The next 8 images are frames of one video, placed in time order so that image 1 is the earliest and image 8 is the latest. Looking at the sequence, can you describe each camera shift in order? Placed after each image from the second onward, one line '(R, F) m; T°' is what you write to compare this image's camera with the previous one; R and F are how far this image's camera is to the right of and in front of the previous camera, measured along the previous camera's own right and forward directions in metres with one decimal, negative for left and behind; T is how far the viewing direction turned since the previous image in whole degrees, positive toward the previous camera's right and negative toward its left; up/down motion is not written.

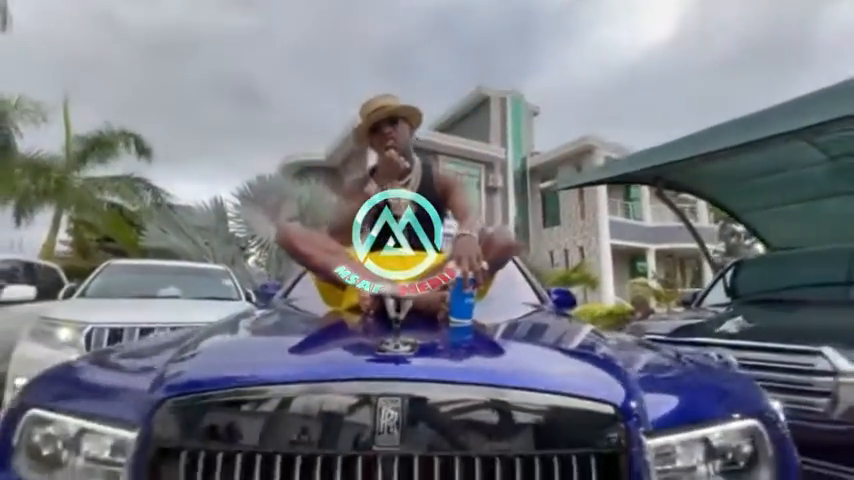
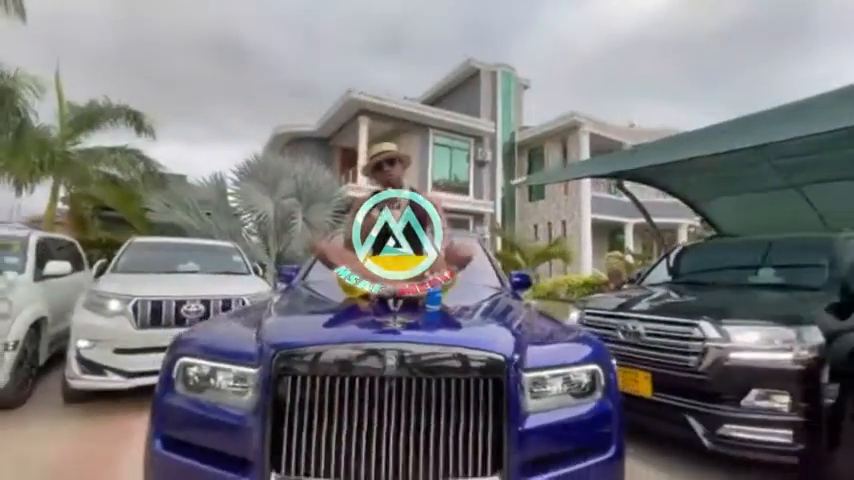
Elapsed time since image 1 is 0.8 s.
(0.0, -0.7) m; +1°
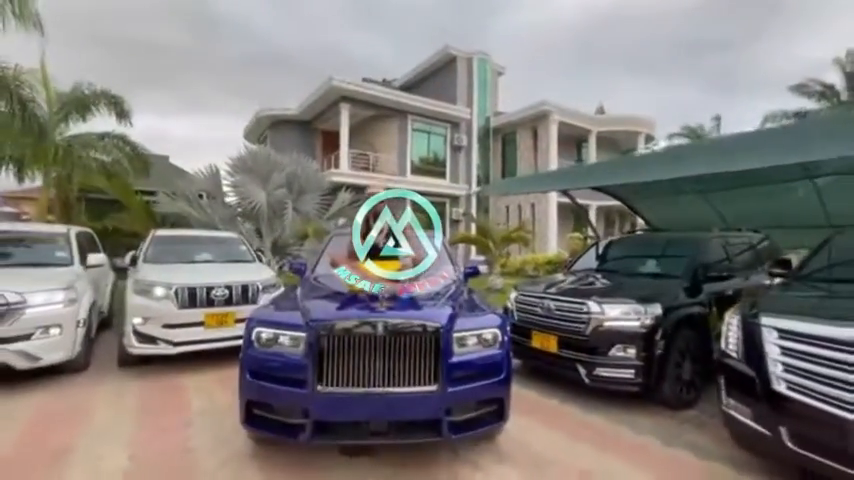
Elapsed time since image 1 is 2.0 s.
(+0.1, -1.2) m; +3°
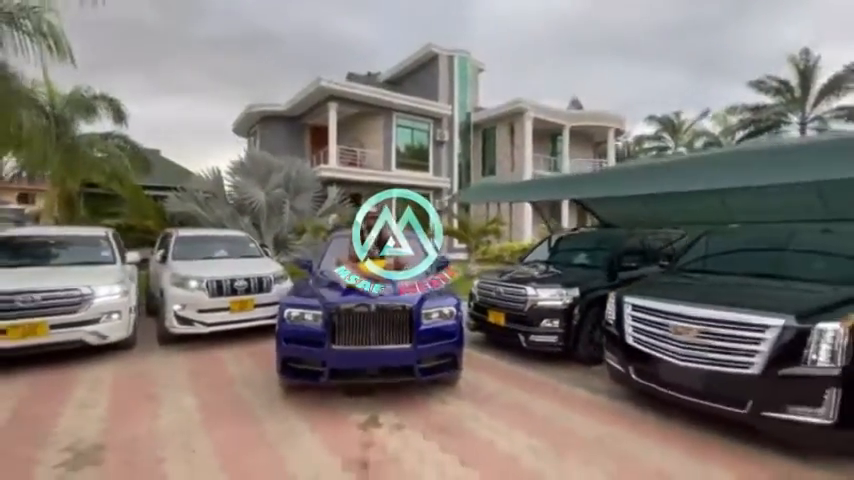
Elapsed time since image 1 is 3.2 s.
(+0.1, -1.3) m; +2°
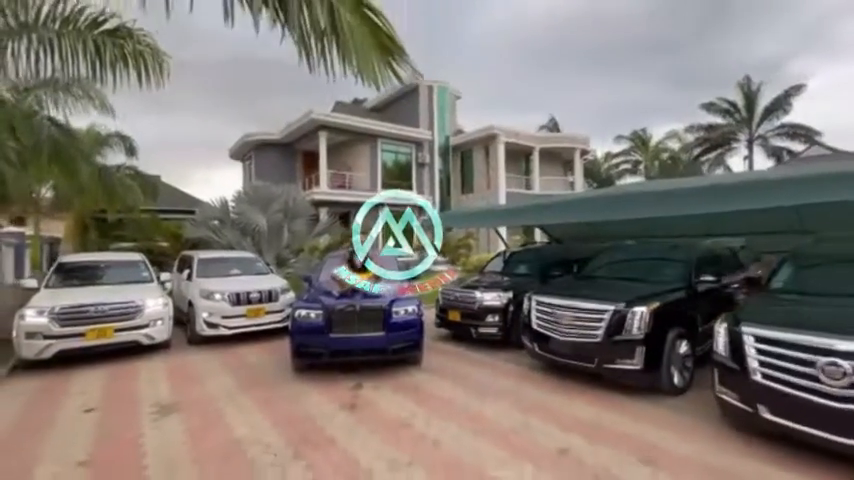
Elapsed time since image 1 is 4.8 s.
(+0.3, -1.8) m; +1°
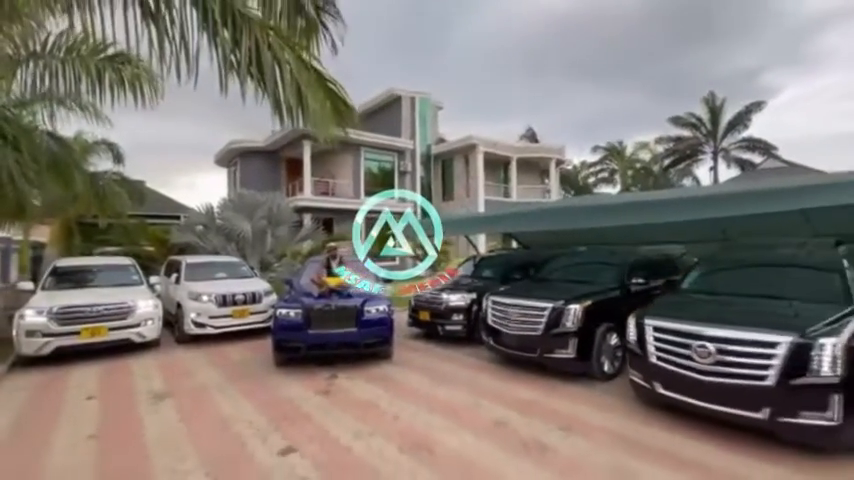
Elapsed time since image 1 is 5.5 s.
(+0.3, -0.8) m; +2°
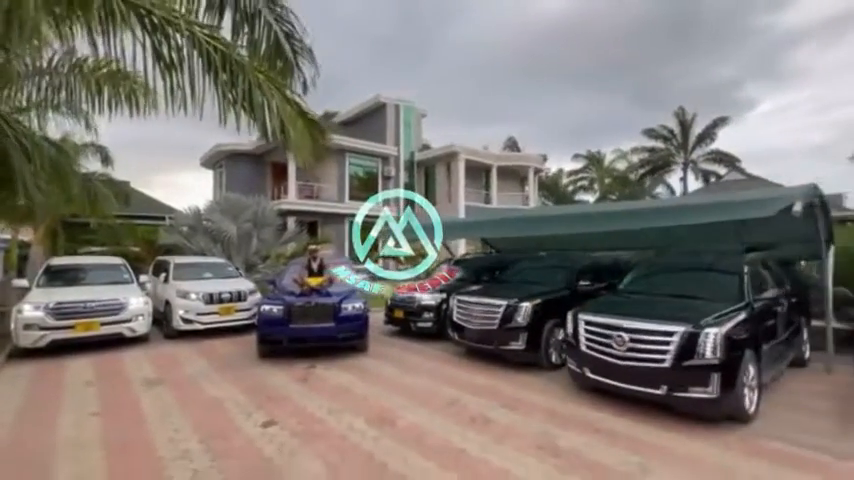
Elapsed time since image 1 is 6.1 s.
(+0.3, -0.7) m; +2°
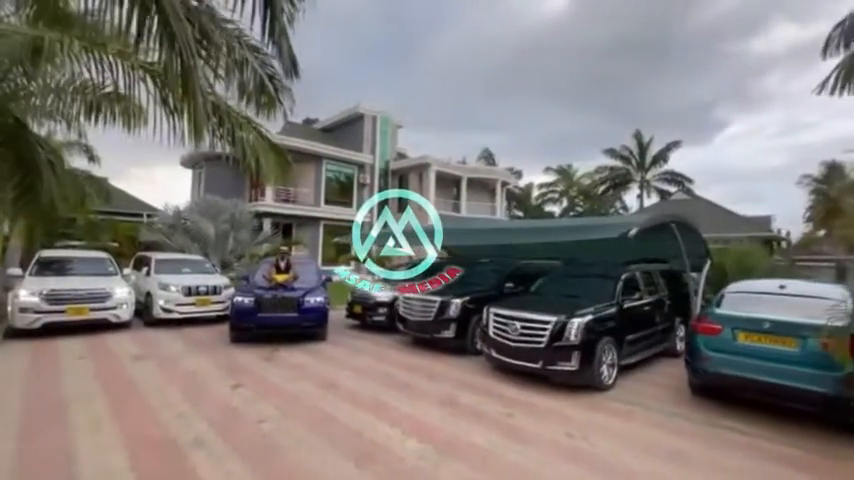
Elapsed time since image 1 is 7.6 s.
(+0.6, -1.4) m; +3°
